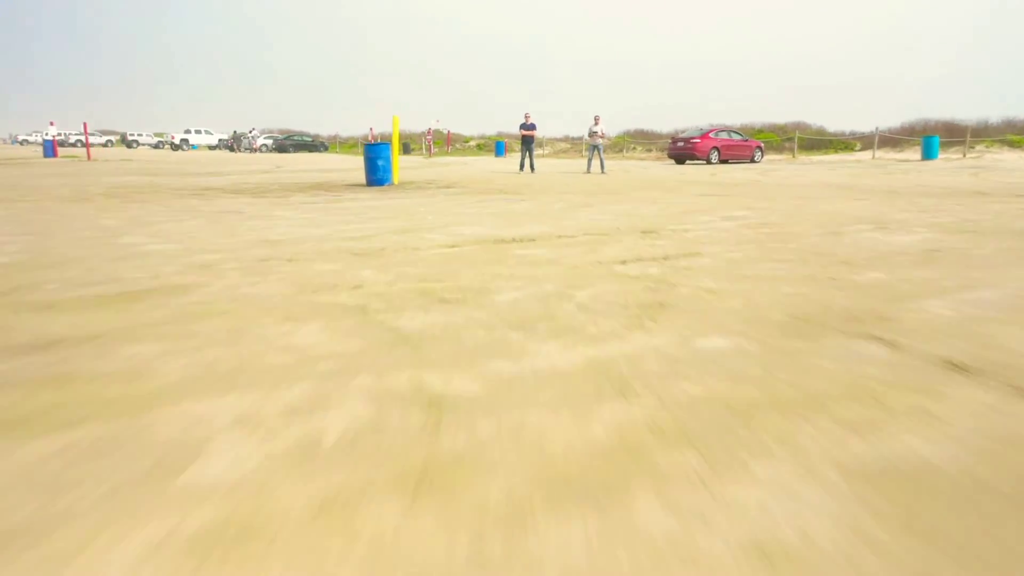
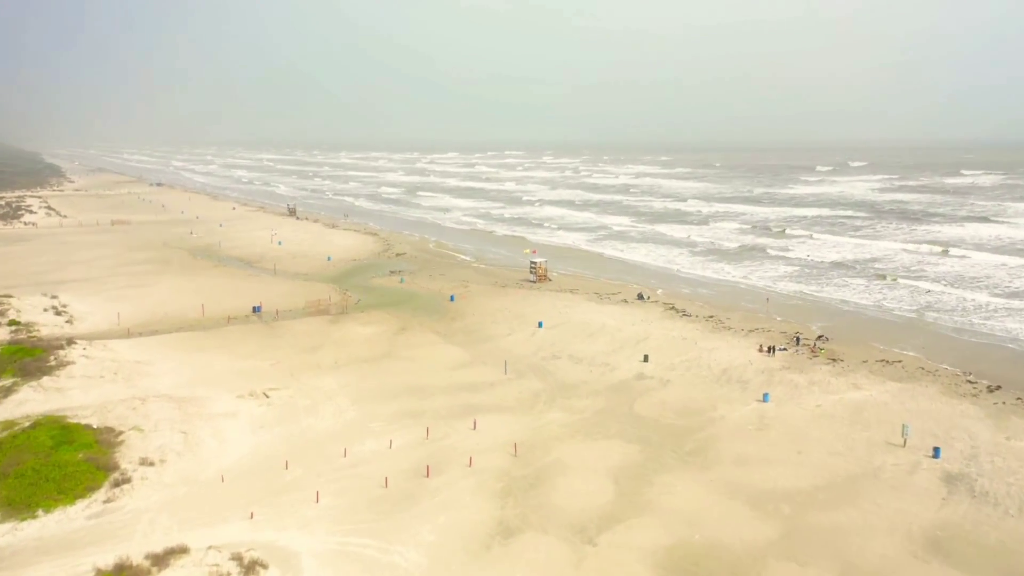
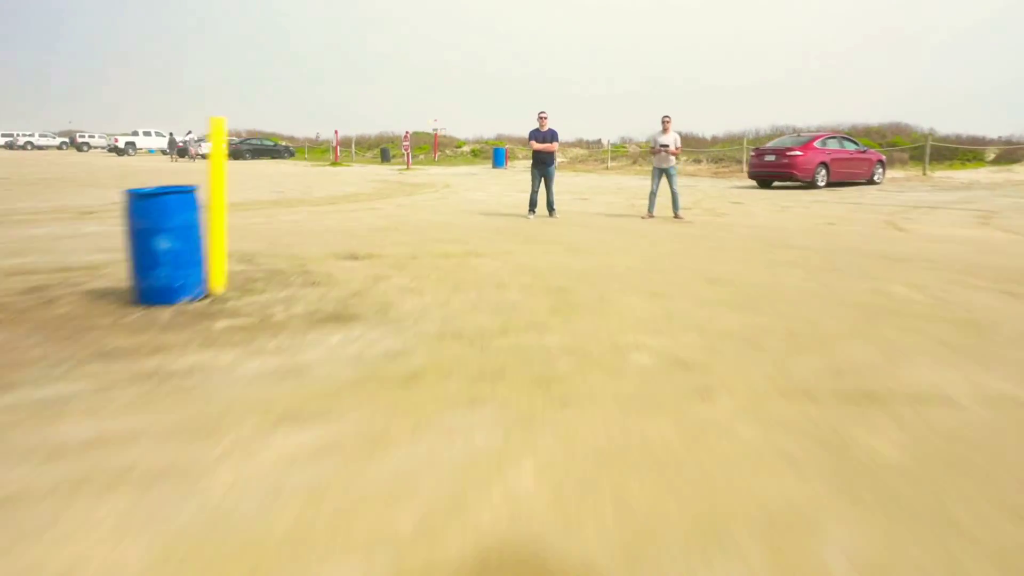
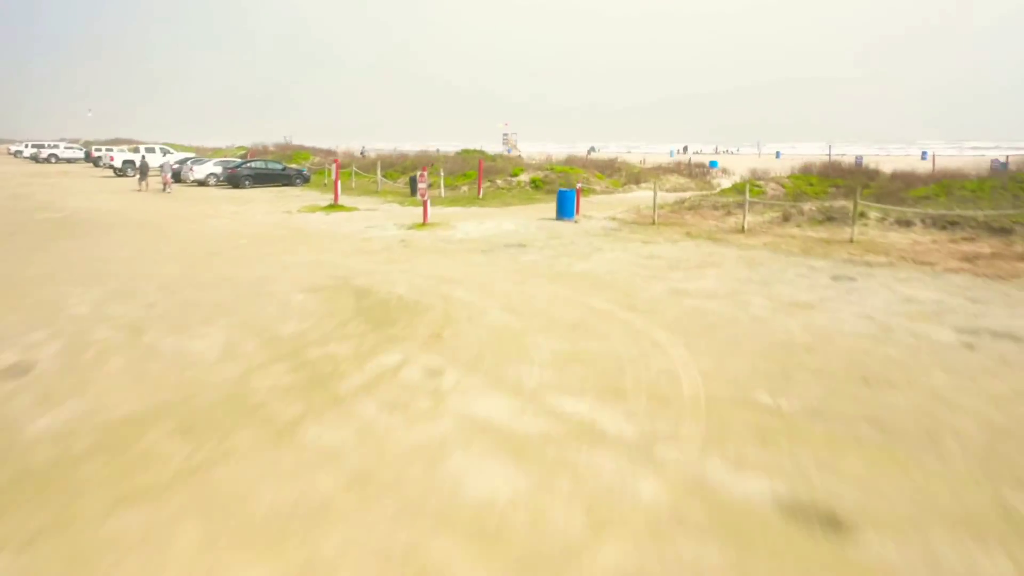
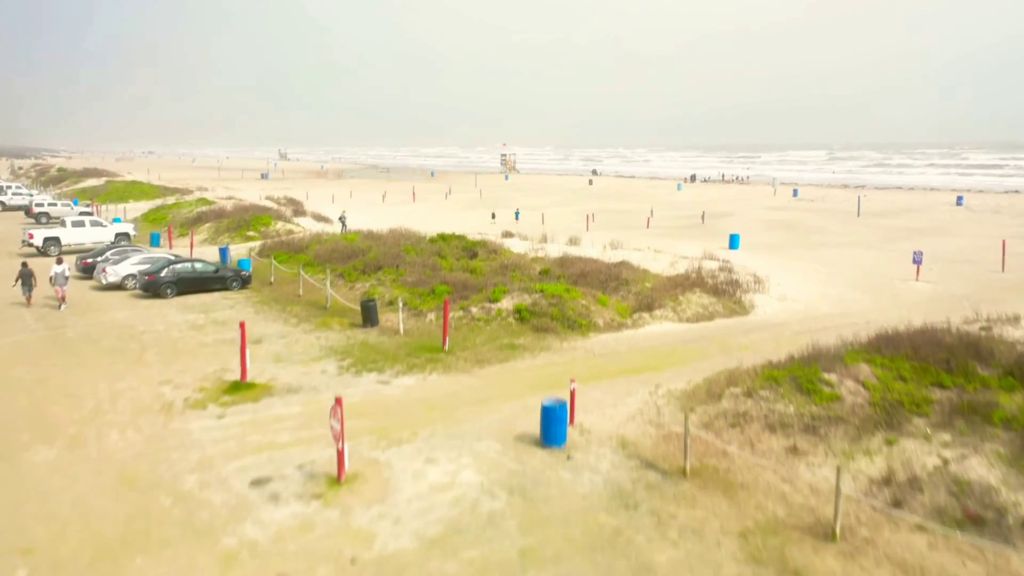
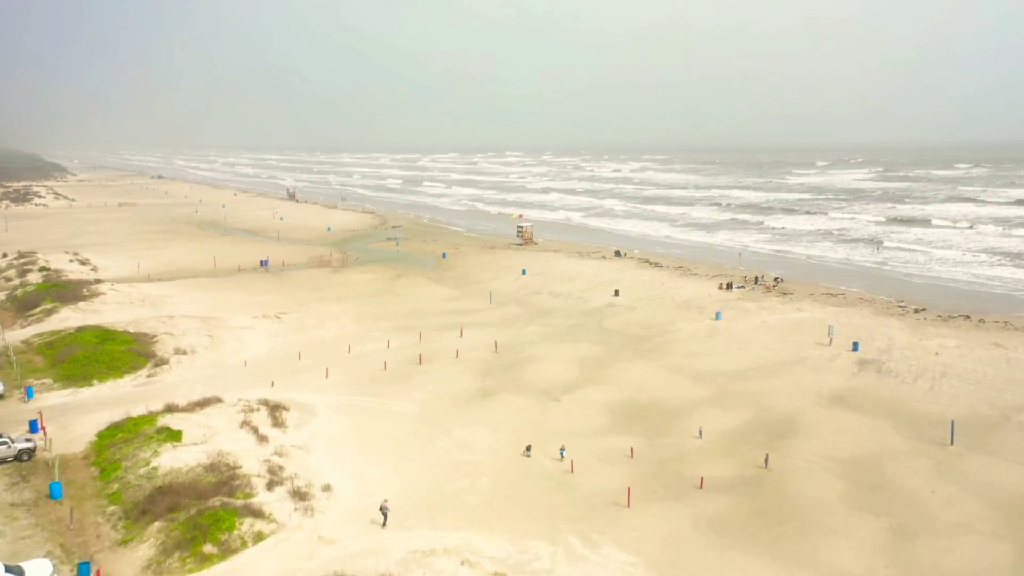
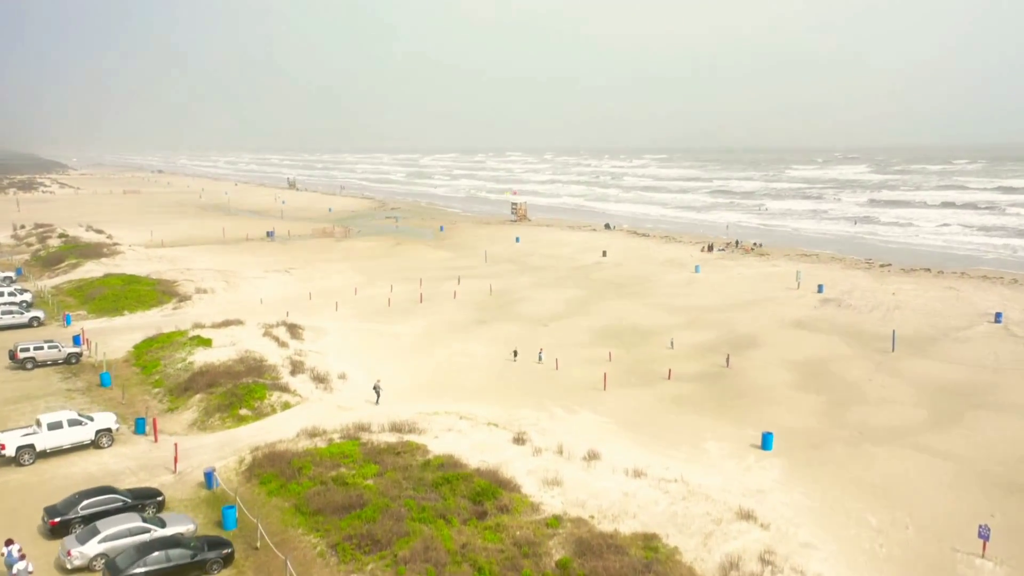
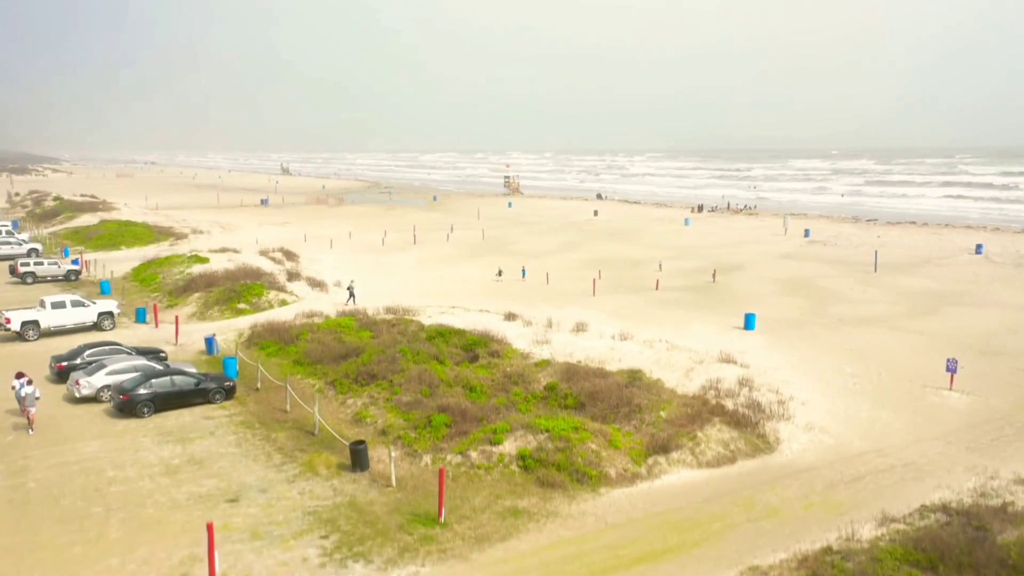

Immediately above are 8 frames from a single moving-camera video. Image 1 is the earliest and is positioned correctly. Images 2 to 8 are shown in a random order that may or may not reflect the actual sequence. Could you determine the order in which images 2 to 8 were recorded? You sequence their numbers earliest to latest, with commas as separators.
3, 4, 5, 8, 7, 6, 2
